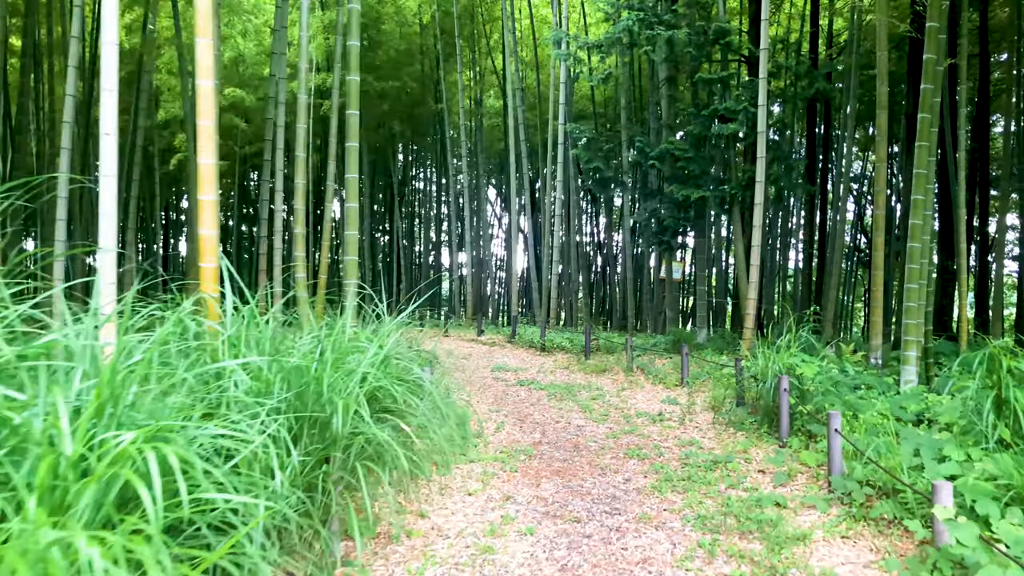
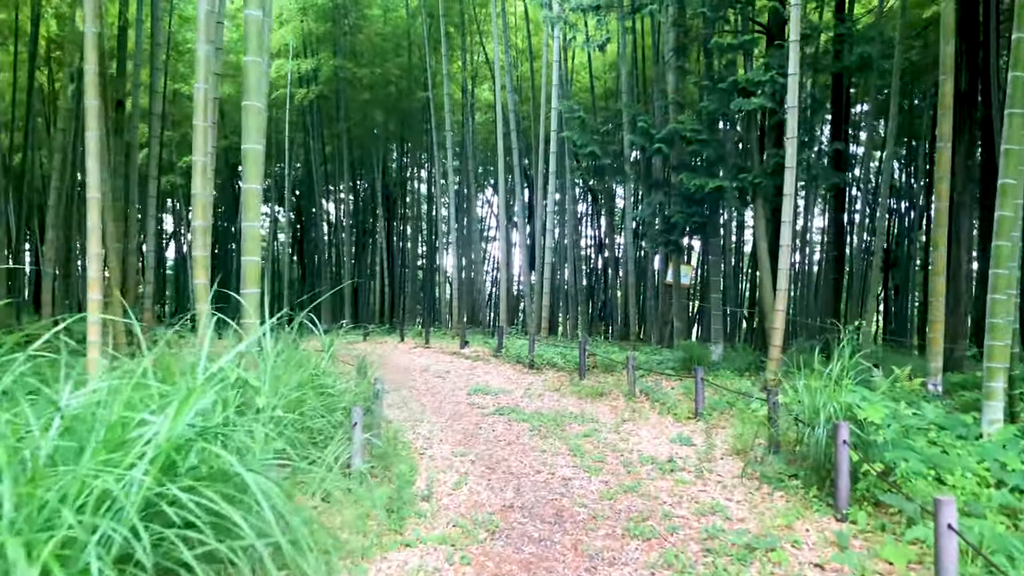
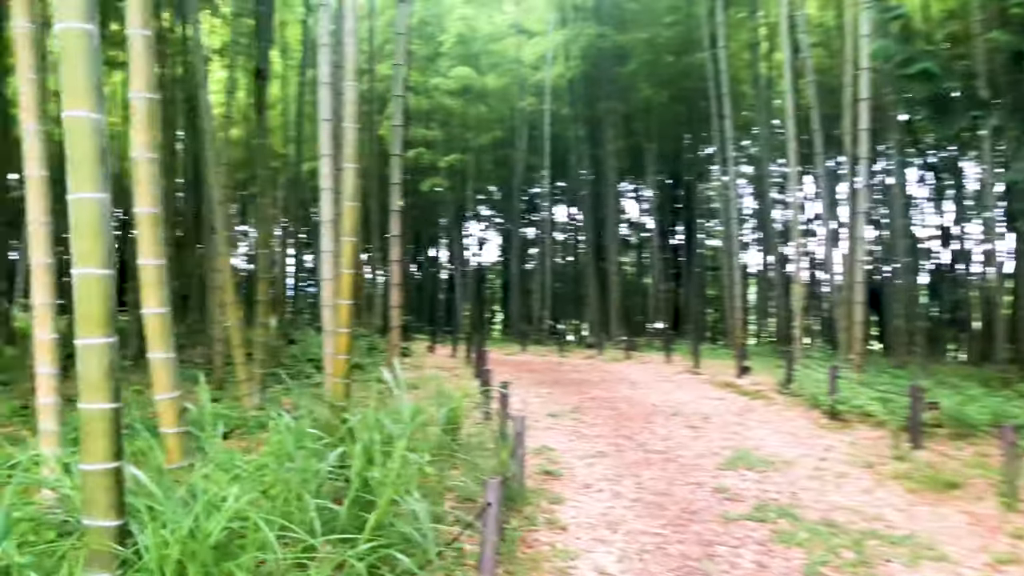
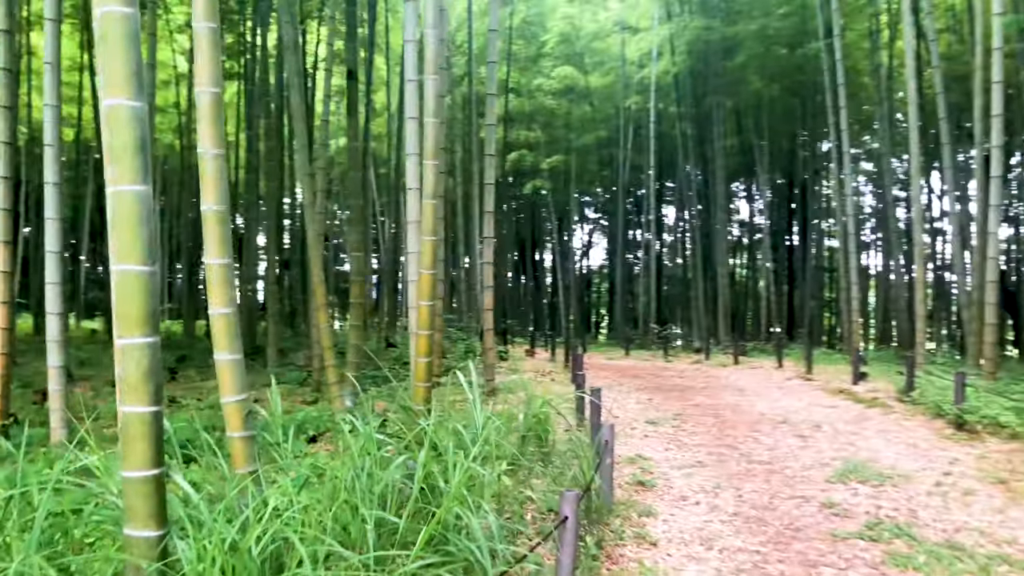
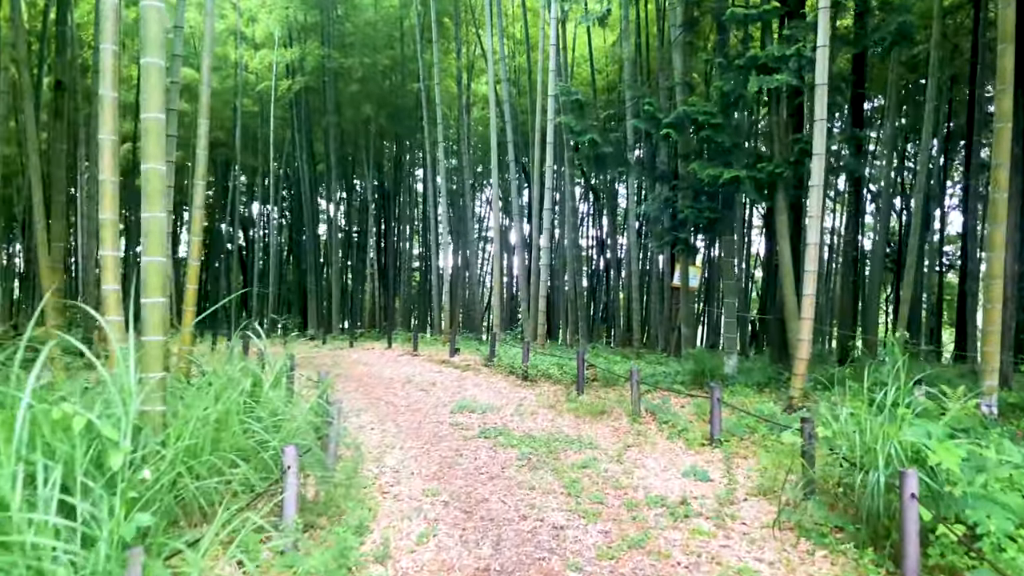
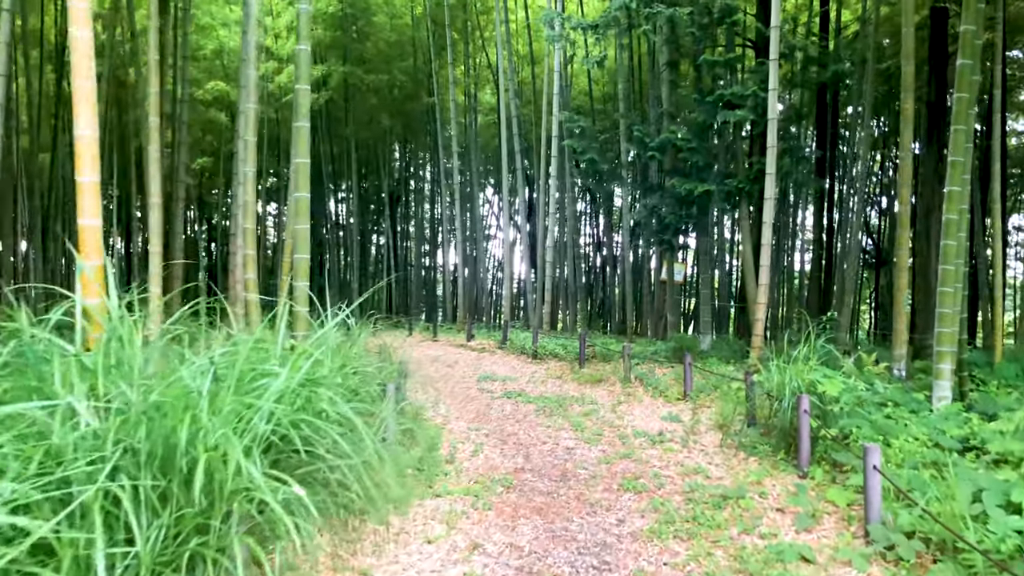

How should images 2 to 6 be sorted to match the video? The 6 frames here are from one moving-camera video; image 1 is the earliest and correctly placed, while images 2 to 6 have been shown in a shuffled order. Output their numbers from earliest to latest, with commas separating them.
6, 2, 5, 3, 4
